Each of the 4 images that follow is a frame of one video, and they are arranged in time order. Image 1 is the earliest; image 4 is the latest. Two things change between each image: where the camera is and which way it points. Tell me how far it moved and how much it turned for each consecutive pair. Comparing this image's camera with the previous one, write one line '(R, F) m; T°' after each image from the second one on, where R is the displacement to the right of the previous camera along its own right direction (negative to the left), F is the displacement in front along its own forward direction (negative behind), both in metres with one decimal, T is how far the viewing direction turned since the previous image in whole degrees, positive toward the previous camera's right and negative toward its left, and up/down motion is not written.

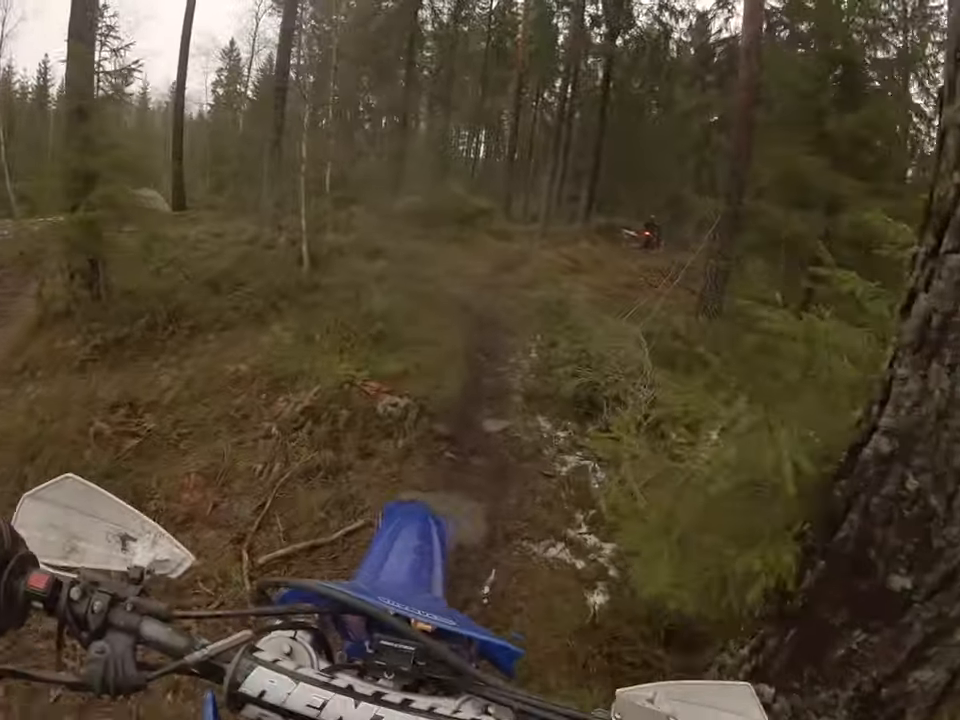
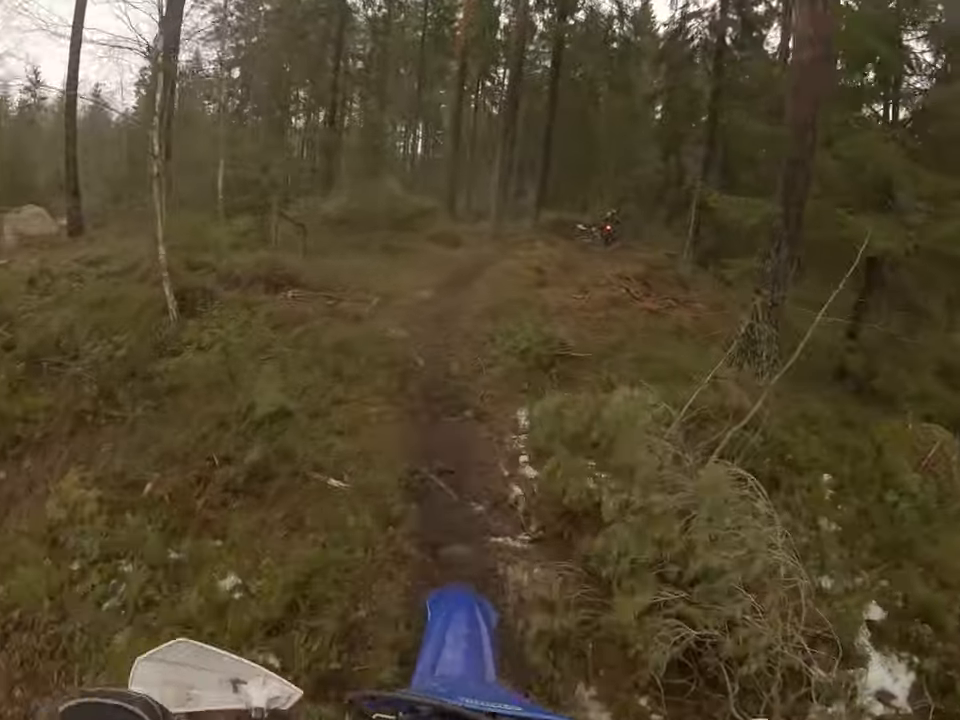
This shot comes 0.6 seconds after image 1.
(-0.1, +4.4) m; +3°
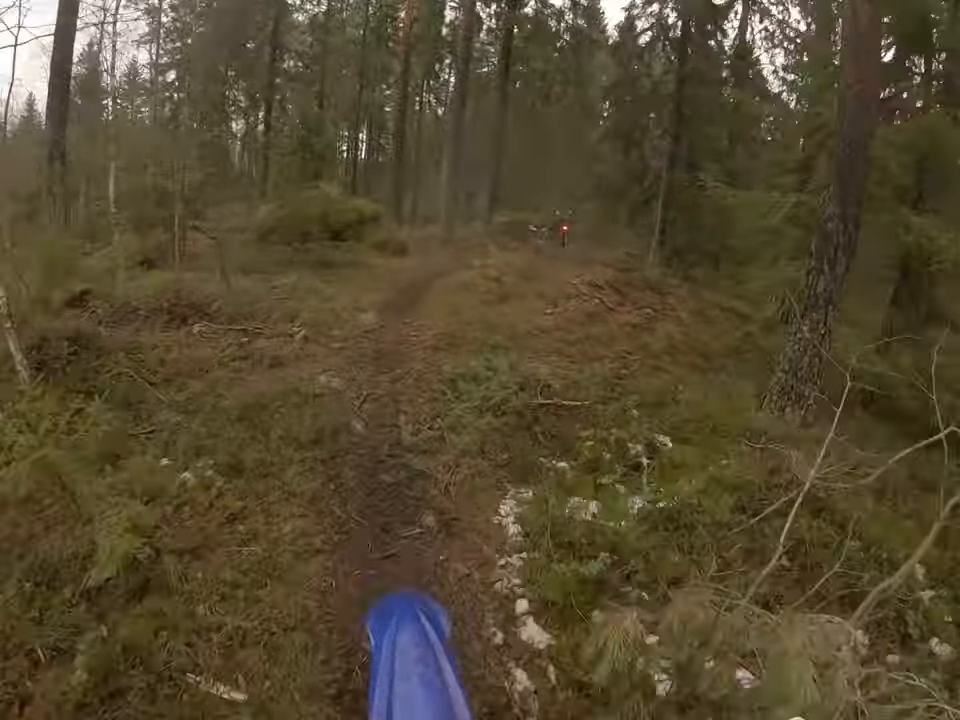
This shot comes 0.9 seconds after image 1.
(-0.1, +2.5) m; +3°
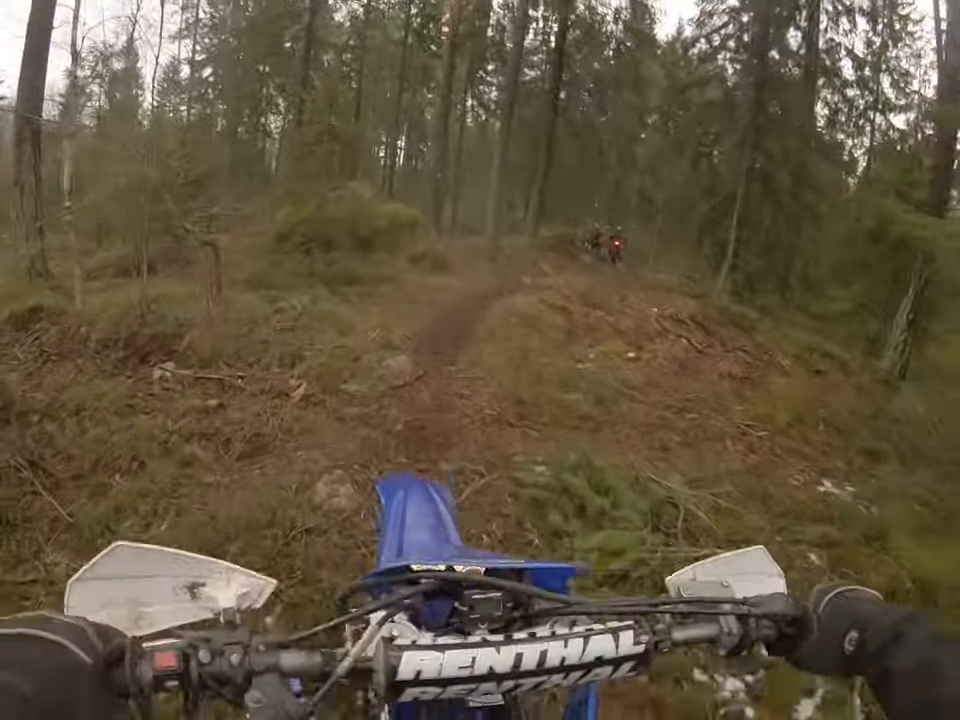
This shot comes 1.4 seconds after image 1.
(-0.4, +3.0) m; -2°
